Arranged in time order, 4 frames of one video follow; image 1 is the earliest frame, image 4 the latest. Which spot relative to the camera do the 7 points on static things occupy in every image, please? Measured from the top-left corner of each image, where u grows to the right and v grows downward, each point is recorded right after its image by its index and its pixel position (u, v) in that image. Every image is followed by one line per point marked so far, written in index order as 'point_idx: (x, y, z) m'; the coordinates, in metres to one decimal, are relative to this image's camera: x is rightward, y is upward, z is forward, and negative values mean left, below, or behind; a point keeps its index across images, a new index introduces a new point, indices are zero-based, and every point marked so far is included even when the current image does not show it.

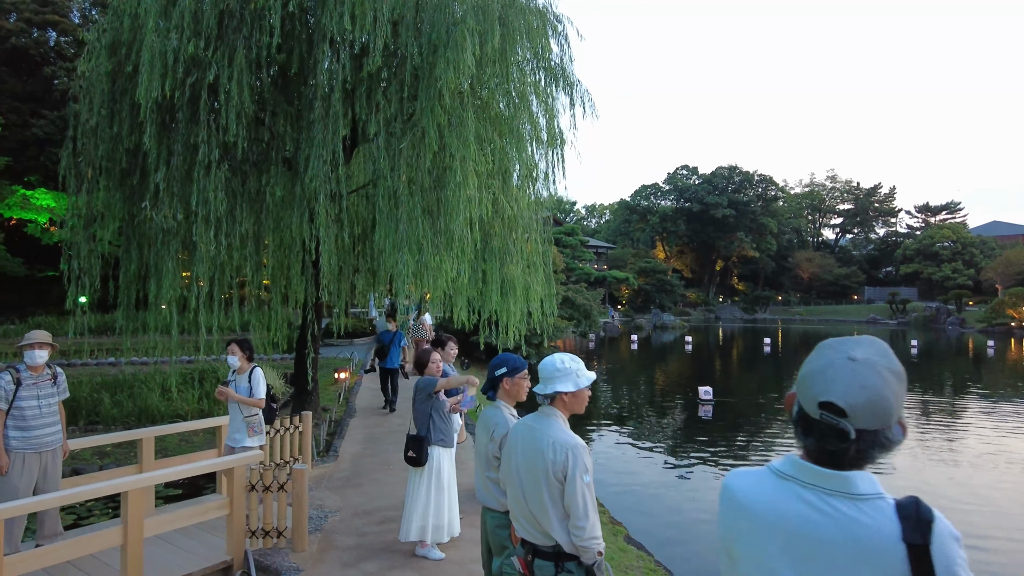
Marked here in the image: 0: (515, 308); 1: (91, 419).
0: (0.0, -0.2, +6.2) m
1: (-4.9, -1.5, +7.6) m
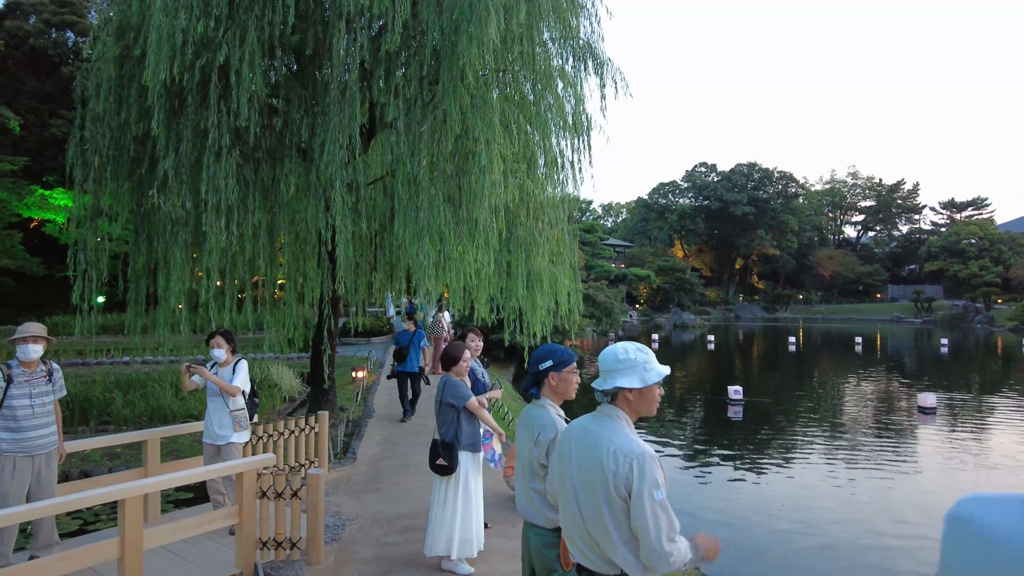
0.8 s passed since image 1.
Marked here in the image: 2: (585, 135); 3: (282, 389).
0: (+0.3, -0.1, +5.9) m
1: (-4.6, -1.5, +7.4) m
2: (+0.6, +1.4, +6.1) m
3: (-3.3, -1.5, +9.6) m
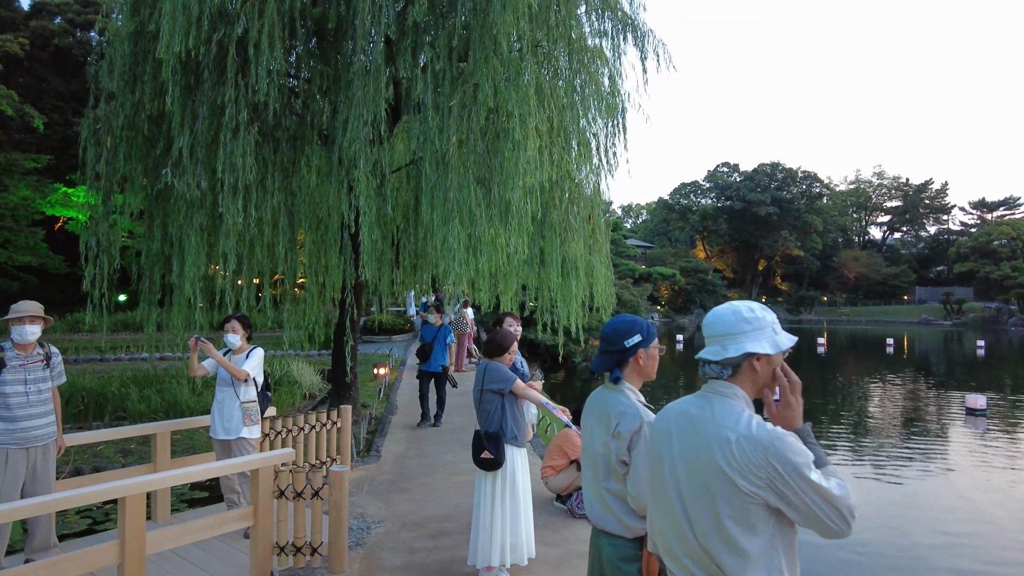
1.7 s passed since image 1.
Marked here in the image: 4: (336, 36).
0: (+0.5, 0.0, +5.5) m
1: (-4.3, -1.4, +7.2) m
2: (+0.9, +1.5, +5.8) m
3: (-3.0, -1.4, +9.3) m
4: (-1.4, +2.0, +5.3) m
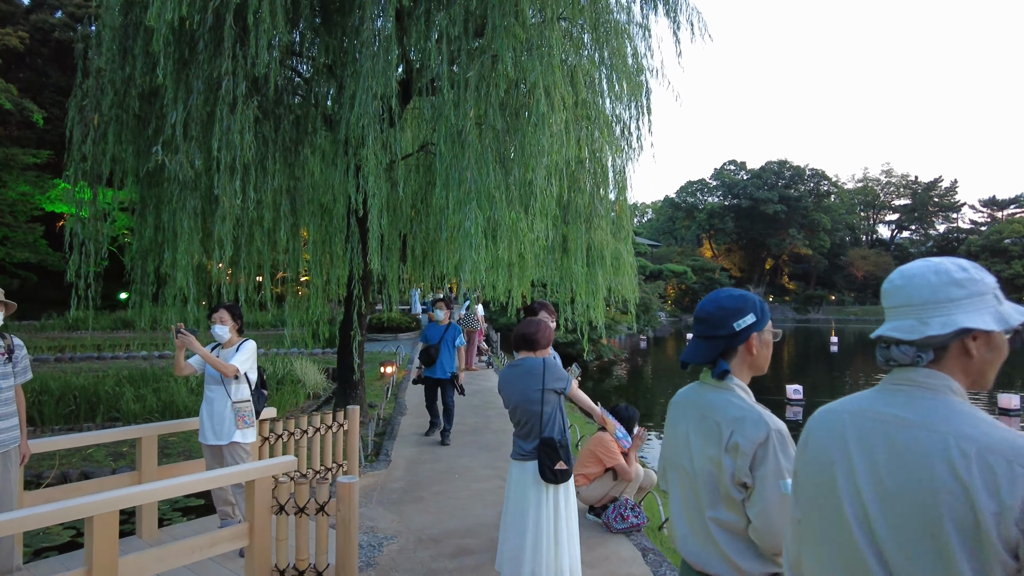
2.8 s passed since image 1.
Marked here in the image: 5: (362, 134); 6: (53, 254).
0: (+0.7, +0.1, +5.1) m
1: (-4.1, -1.3, +6.8) m
2: (+1.1, +1.6, +5.3) m
3: (-2.8, -1.3, +8.9) m
4: (-1.3, +2.1, +4.9) m
5: (-1.0, +1.1, +4.5) m
6: (-12.1, +0.9, +17.3) m
